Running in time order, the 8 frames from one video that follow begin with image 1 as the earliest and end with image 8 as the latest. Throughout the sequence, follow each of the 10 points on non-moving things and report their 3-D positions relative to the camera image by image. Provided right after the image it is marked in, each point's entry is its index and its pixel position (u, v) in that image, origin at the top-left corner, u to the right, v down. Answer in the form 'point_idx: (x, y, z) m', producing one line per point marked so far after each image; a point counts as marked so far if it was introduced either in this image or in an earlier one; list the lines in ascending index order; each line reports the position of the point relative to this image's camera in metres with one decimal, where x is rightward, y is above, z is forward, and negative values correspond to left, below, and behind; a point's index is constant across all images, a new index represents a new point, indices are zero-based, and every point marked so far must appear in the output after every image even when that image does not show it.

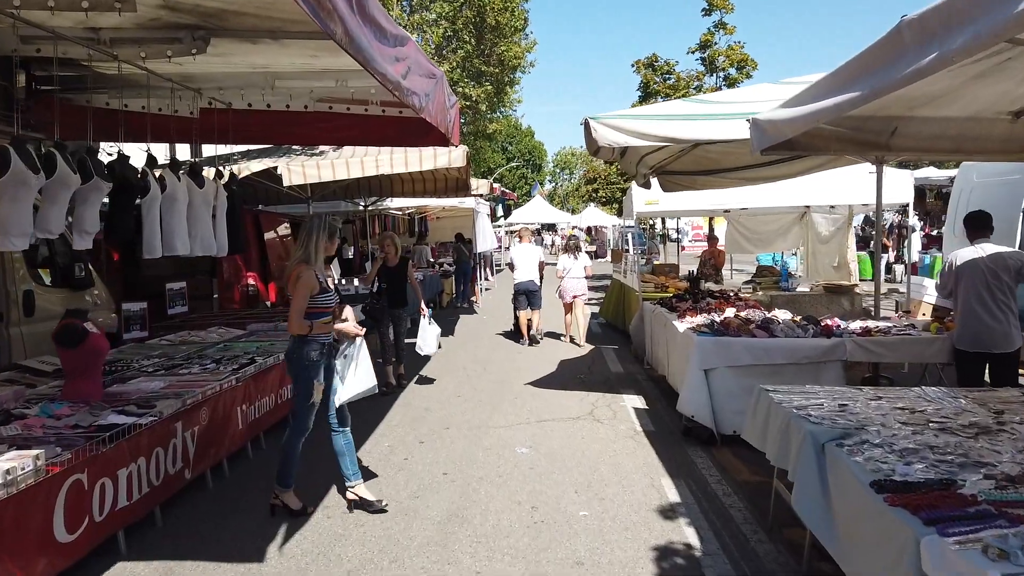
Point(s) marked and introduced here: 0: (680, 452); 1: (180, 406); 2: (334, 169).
0: (+1.2, -1.2, +5.5) m
1: (-1.8, -0.7, +4.2) m
2: (-2.1, +1.4, +9.0) m
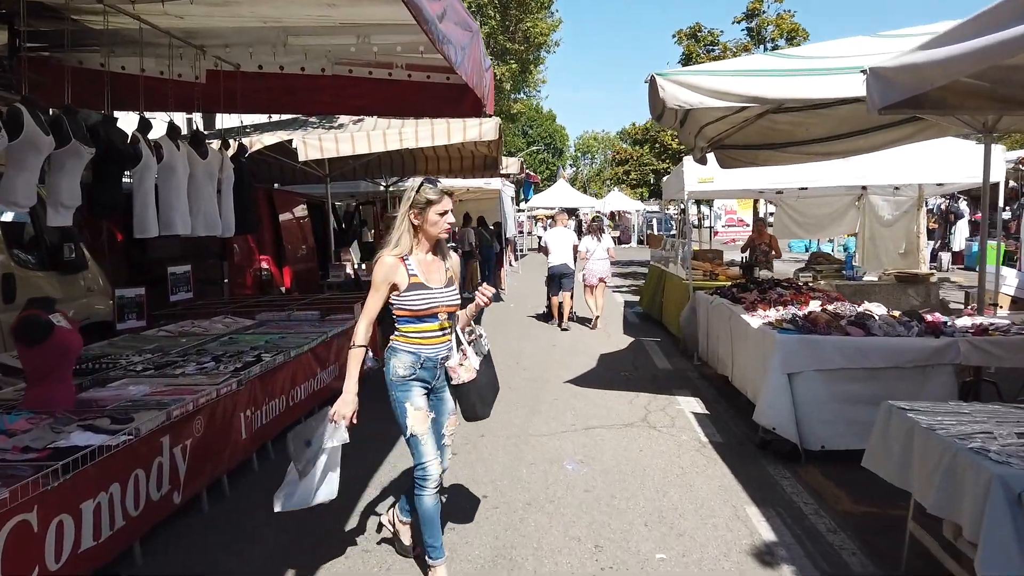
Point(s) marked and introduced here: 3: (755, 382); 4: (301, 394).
0: (+1.5, -1.1, +4.6) m
1: (-1.6, -0.6, +3.4) m
2: (-1.7, +1.6, +8.2) m
3: (+1.7, -0.6, +5.1) m
4: (-1.5, -0.7, +5.3) m
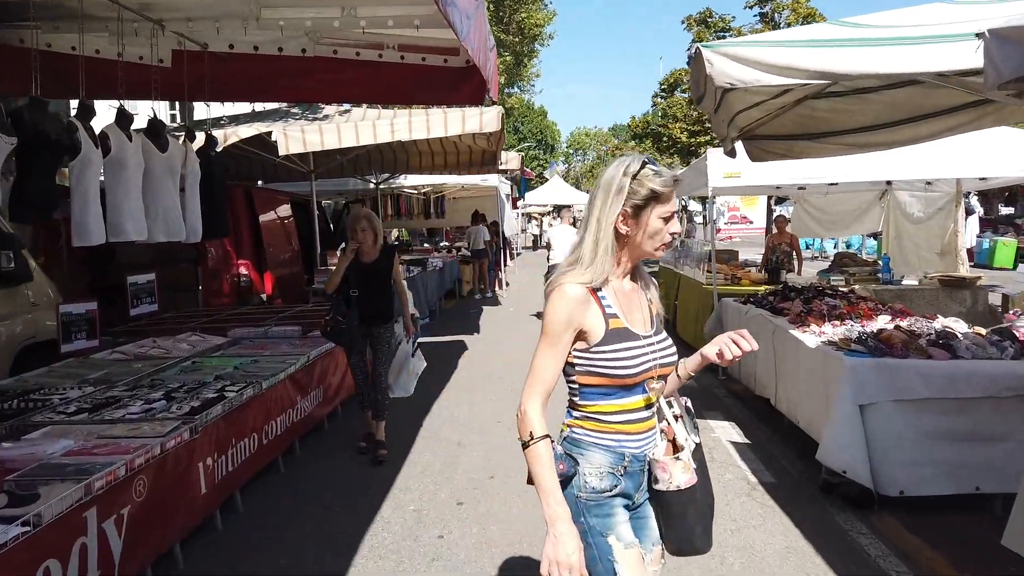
0: (+1.6, -1.2, +3.9) m
1: (-1.5, -0.7, +2.6) m
2: (-1.7, +1.5, +7.4) m
3: (+1.8, -0.7, +4.3) m
4: (-1.4, -0.8, +4.4) m
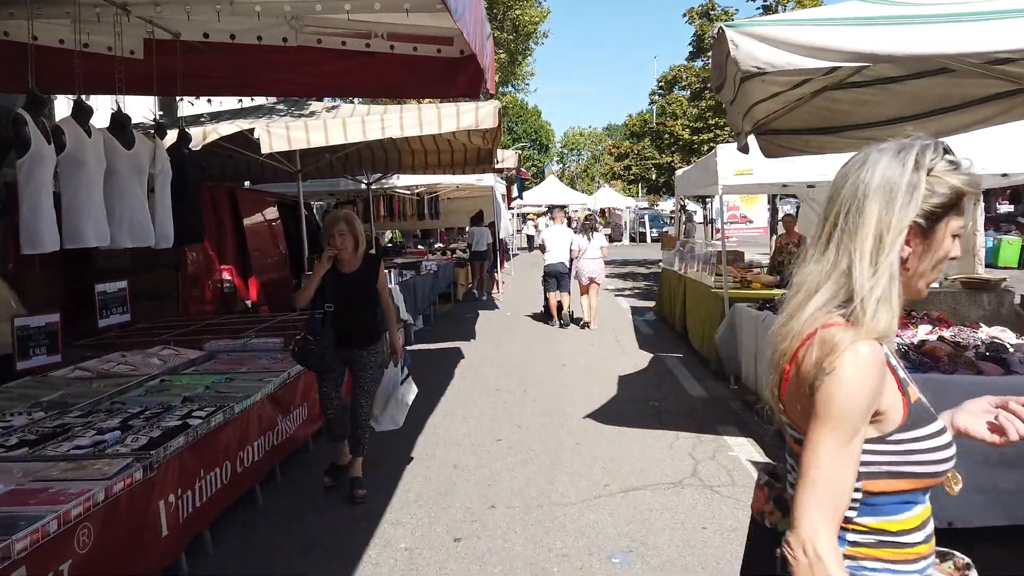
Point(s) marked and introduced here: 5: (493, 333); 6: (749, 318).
0: (+1.6, -1.2, +3.5) m
1: (-1.4, -0.7, +2.2) m
2: (-1.7, +1.5, +7.0) m
3: (+1.8, -0.8, +3.9) m
4: (-1.4, -0.9, +4.0) m
5: (-0.3, -0.6, +10.0) m
6: (+1.9, -0.3, +5.6) m
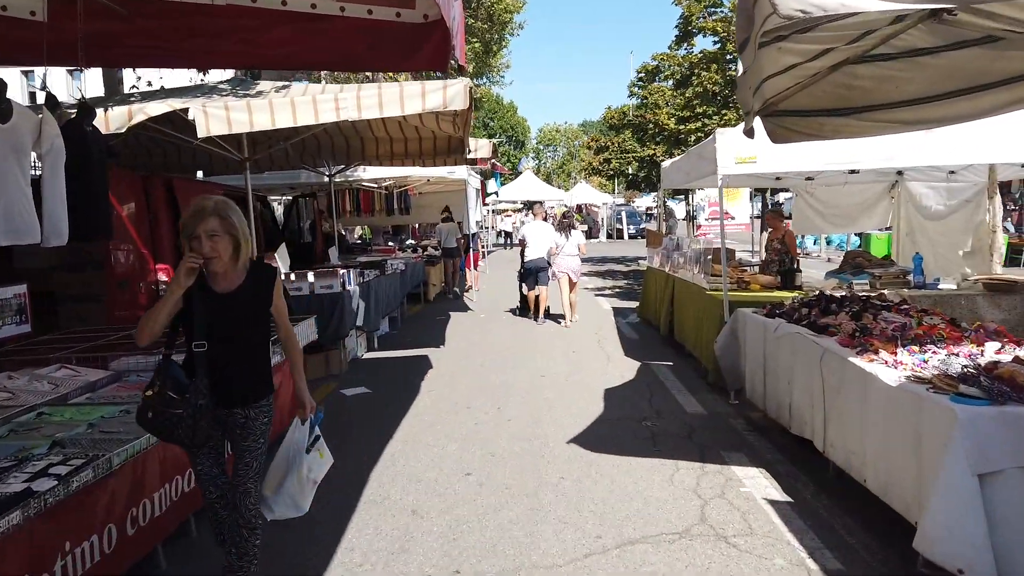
0: (+1.5, -1.3, +2.7) m
1: (-1.5, -0.8, +1.3) m
2: (-1.9, +1.4, +6.1) m
3: (+1.6, -0.8, +3.1) m
4: (-1.5, -0.9, +3.2) m
5: (-0.6, -0.6, +9.1) m
6: (+1.7, -0.3, +4.9) m
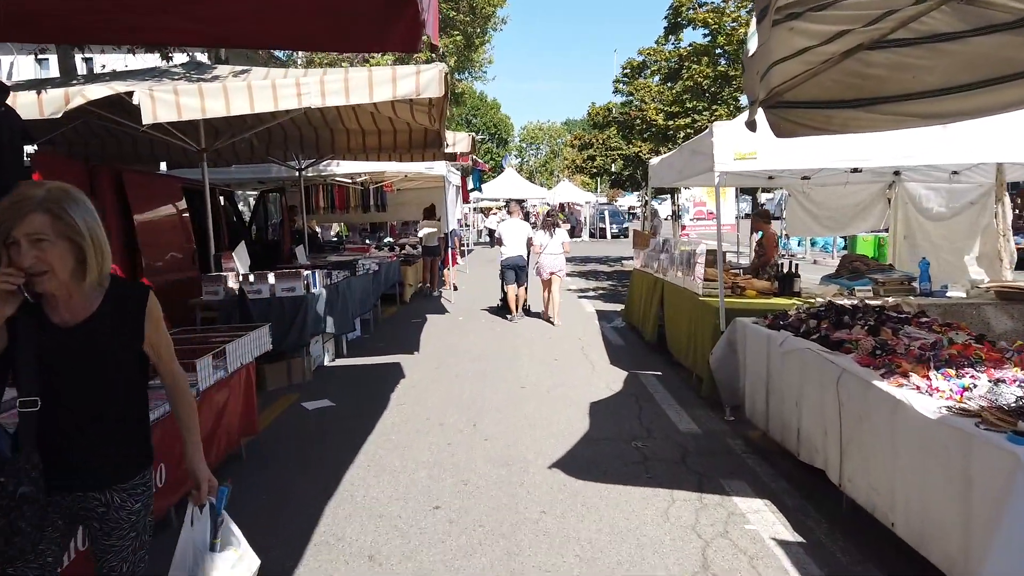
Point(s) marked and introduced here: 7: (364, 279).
0: (+1.4, -1.3, +2.2) m
1: (-1.6, -0.8, +0.8) m
2: (-2.1, +1.4, +5.5) m
3: (+1.5, -0.8, +2.7) m
4: (-1.6, -1.0, +2.6) m
5: (-0.8, -0.6, +8.6) m
6: (+1.5, -0.4, +4.4) m
7: (-1.8, +0.1, +8.9) m
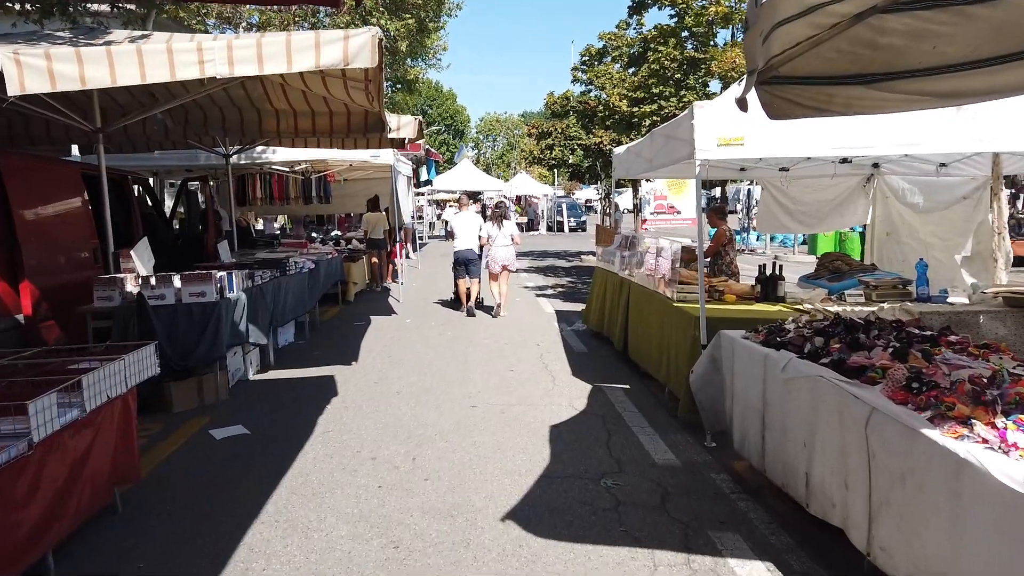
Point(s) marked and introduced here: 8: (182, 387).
0: (+1.3, -1.4, +1.5) m
1: (-1.6, -0.9, -0.2) m
2: (-2.4, +1.4, +4.5) m
3: (+1.4, -0.9, +1.9) m
4: (-1.8, -1.0, +1.7) m
5: (-1.3, -0.6, +7.7) m
6: (+1.3, -0.4, +3.7) m
7: (-2.3, +0.1, +7.9) m
8: (-2.4, -0.7, +5.6) m
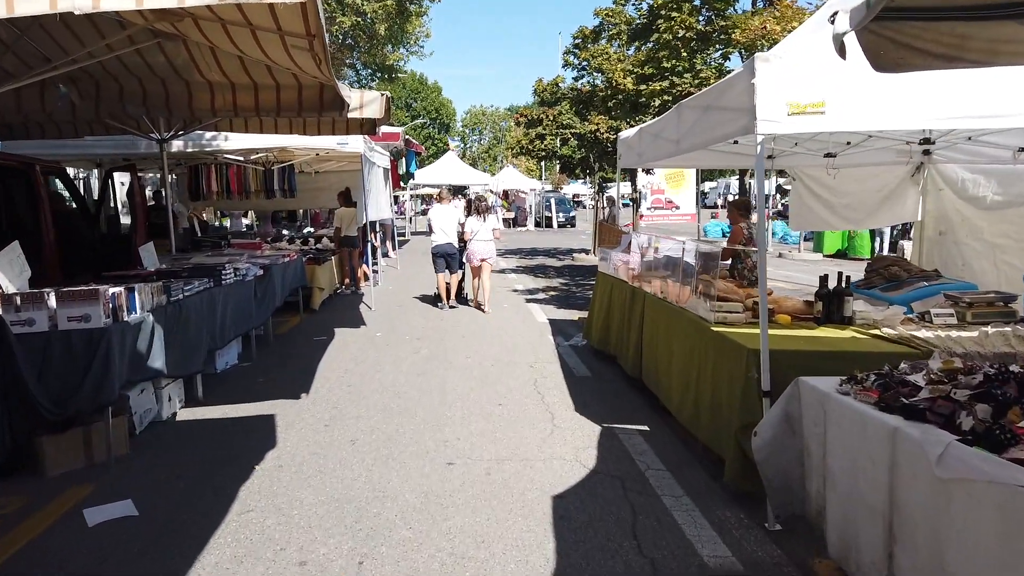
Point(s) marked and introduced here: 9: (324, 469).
0: (+1.3, -1.5, +0.2) m
1: (-1.6, -1.1, -1.5) m
2: (-2.5, +1.2, +3.1) m
3: (+1.4, -1.1, +0.6) m
4: (-1.8, -1.2, +0.3) m
5: (-1.4, -0.7, +6.4) m
6: (+1.2, -0.5, +2.3) m
7: (-2.4, 0.0, +6.5) m
8: (-2.5, -0.8, +4.2) m
9: (-1.0, -1.0, +4.2) m
